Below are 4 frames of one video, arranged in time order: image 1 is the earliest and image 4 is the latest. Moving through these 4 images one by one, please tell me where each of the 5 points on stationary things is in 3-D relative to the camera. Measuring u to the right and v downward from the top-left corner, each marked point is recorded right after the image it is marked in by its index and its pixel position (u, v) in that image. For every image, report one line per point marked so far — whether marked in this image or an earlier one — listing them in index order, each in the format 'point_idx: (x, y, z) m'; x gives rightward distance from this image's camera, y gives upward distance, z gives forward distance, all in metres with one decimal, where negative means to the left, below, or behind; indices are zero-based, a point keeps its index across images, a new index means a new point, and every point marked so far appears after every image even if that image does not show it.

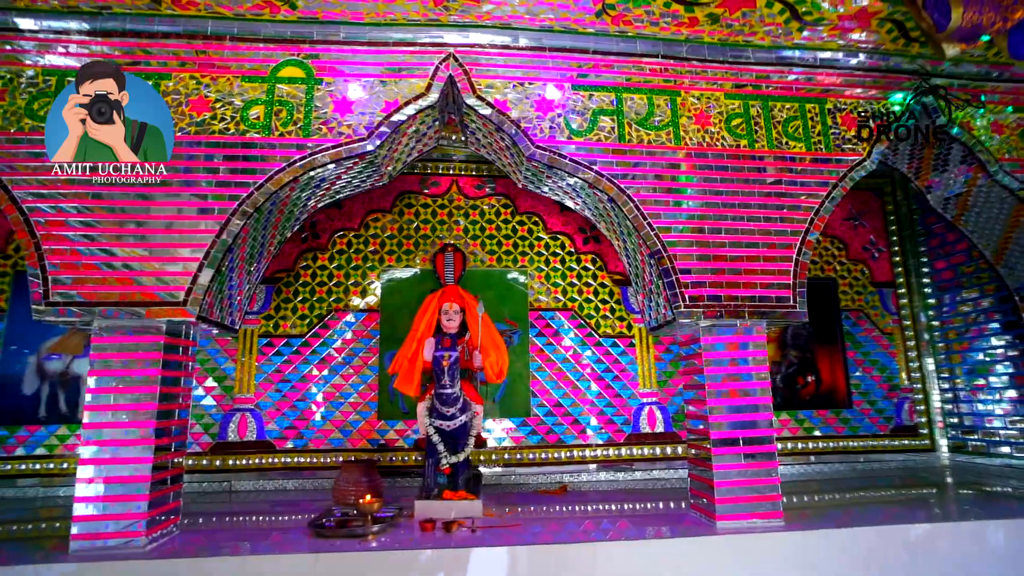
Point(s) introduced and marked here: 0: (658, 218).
0: (+0.8, +0.4, +3.2) m
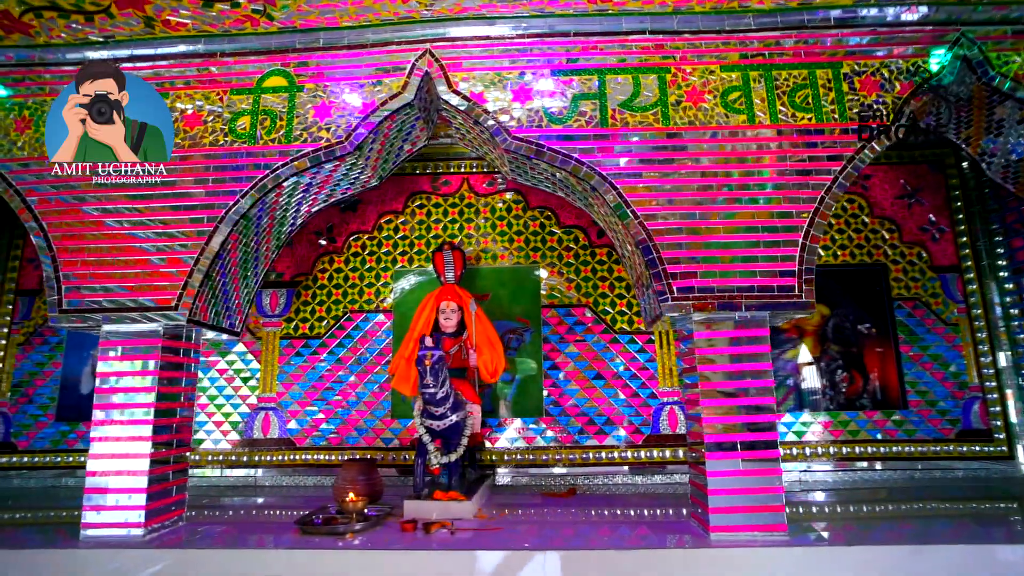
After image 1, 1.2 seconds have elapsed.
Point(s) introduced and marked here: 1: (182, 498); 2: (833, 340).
0: (+0.7, +0.4, +3.0) m
1: (-1.8, -1.1, +3.1) m
2: (+2.3, -0.4, +4.2) m
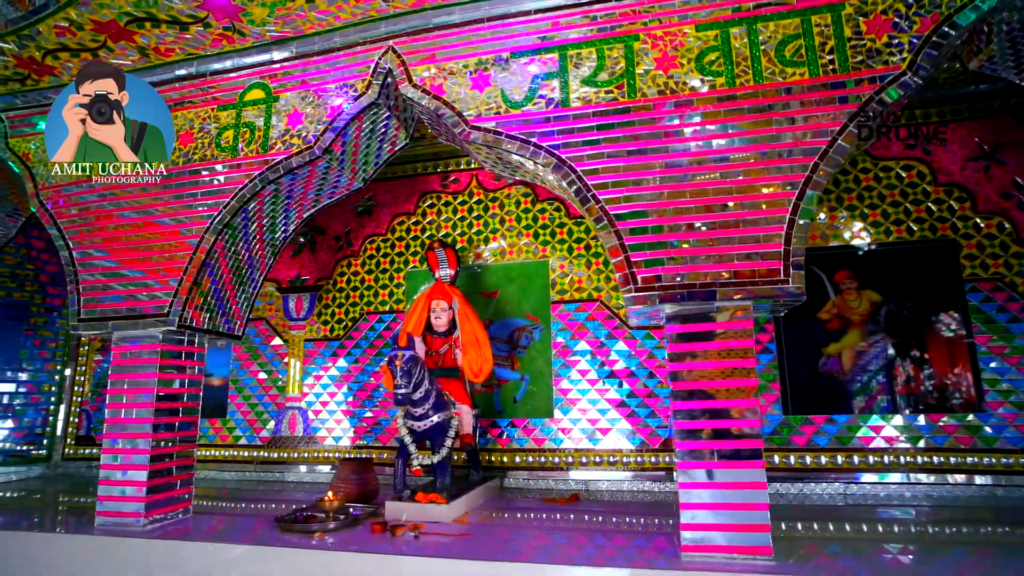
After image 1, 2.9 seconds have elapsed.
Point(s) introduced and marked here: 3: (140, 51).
0: (+0.5, +0.5, +2.8) m
1: (-1.9, -1.2, +3.4) m
2: (+2.3, -0.3, +3.6) m
3: (-2.2, +1.4, +3.4) m
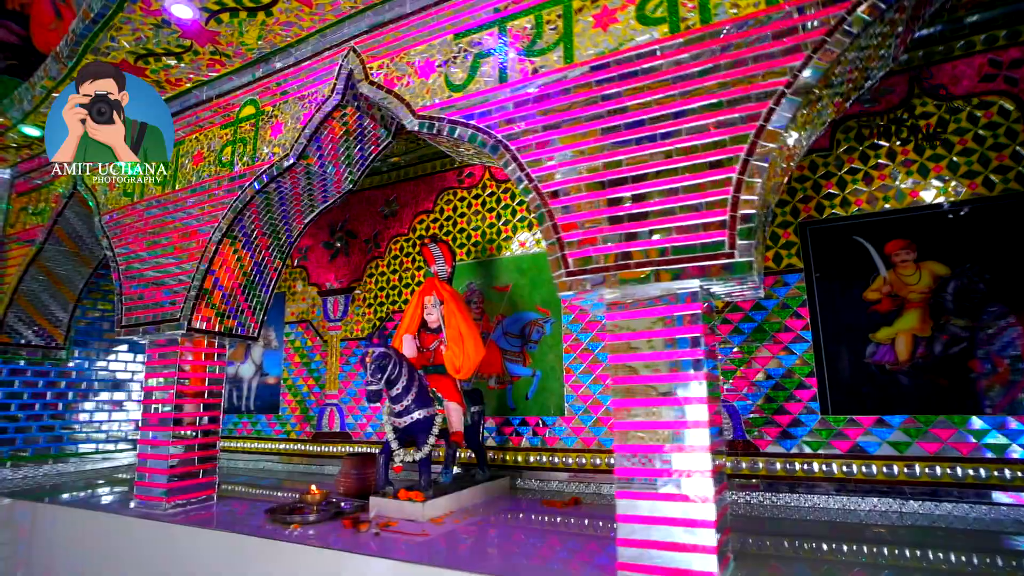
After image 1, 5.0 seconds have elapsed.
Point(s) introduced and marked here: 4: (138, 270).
0: (+0.1, +0.5, +2.5) m
1: (-1.9, -1.2, +3.7) m
2: (+2.2, -0.1, +2.9) m
3: (-2.3, +1.3, +3.7) m
4: (-2.4, +0.1, +3.8) m
